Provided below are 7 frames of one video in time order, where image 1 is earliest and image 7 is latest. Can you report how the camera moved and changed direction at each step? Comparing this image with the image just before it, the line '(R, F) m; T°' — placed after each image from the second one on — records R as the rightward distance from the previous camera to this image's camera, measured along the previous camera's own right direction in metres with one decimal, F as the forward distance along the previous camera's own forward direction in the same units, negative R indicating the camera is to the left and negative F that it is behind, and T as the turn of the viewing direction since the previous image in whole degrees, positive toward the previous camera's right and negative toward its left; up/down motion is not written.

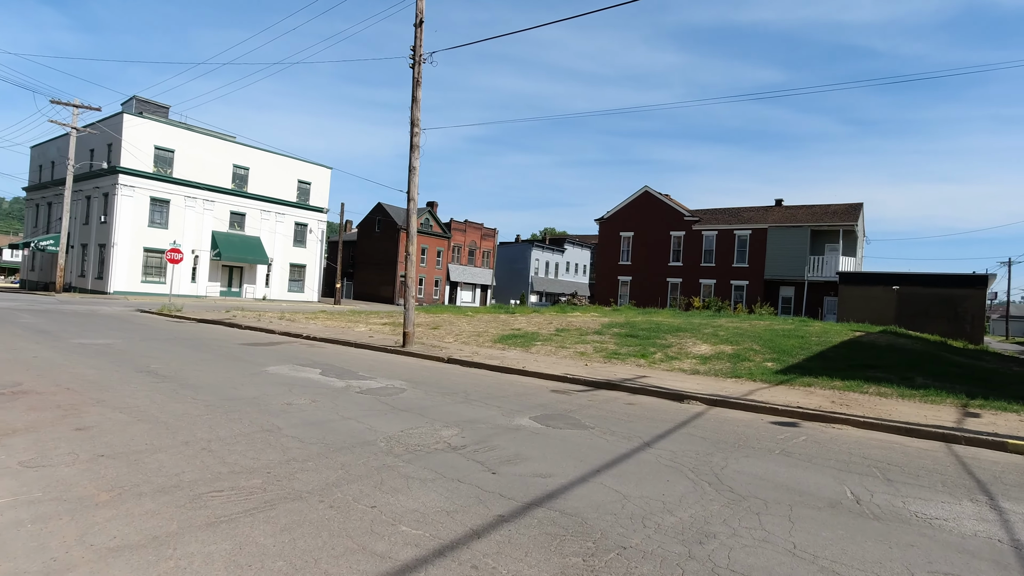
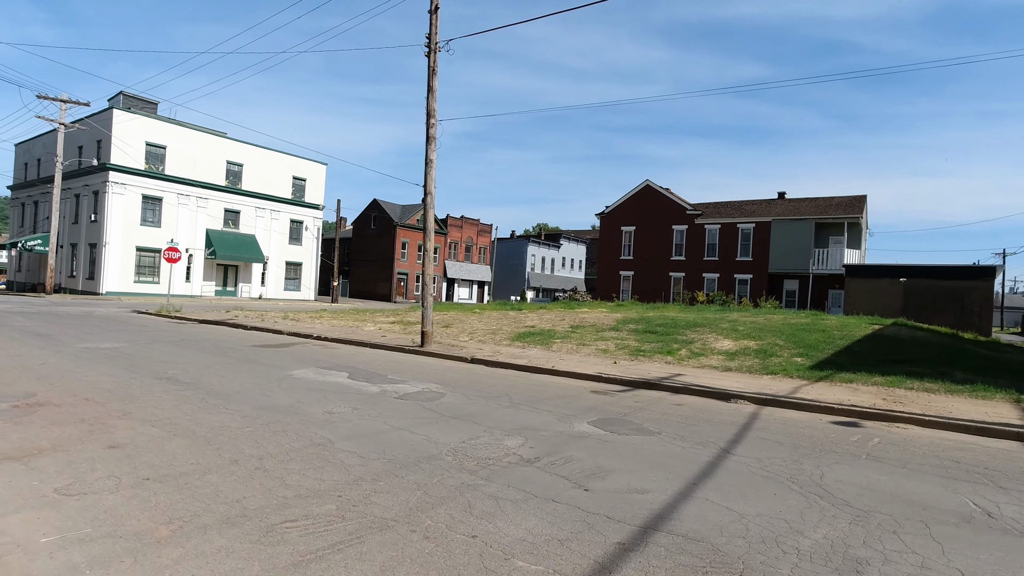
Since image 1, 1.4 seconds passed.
(-0.9, +0.5) m; +1°
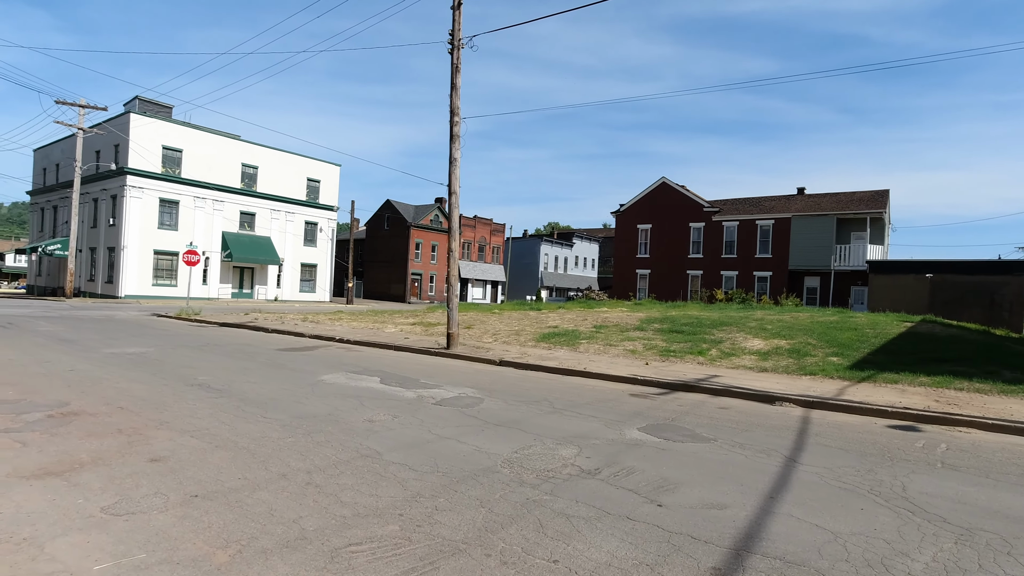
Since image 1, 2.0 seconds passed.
(-0.5, +0.3) m; -1°
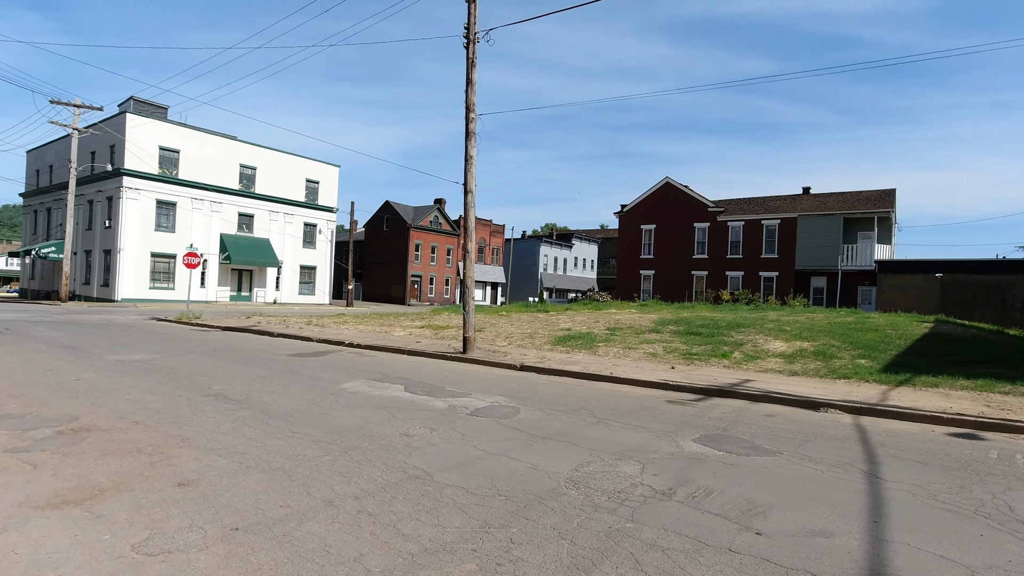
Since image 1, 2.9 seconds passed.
(-0.6, +0.5) m; +1°
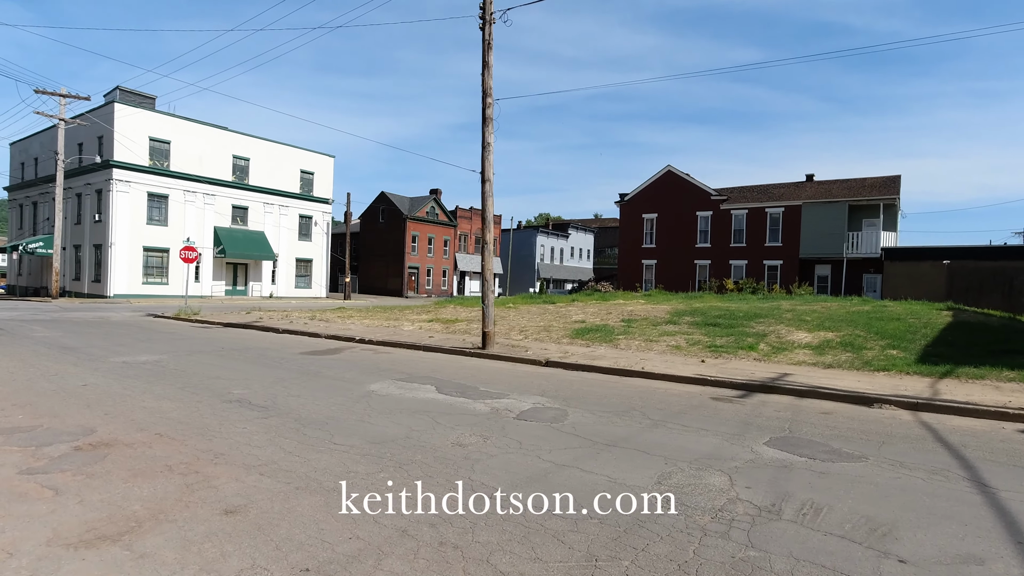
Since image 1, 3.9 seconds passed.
(-0.7, +0.6) m; +1°
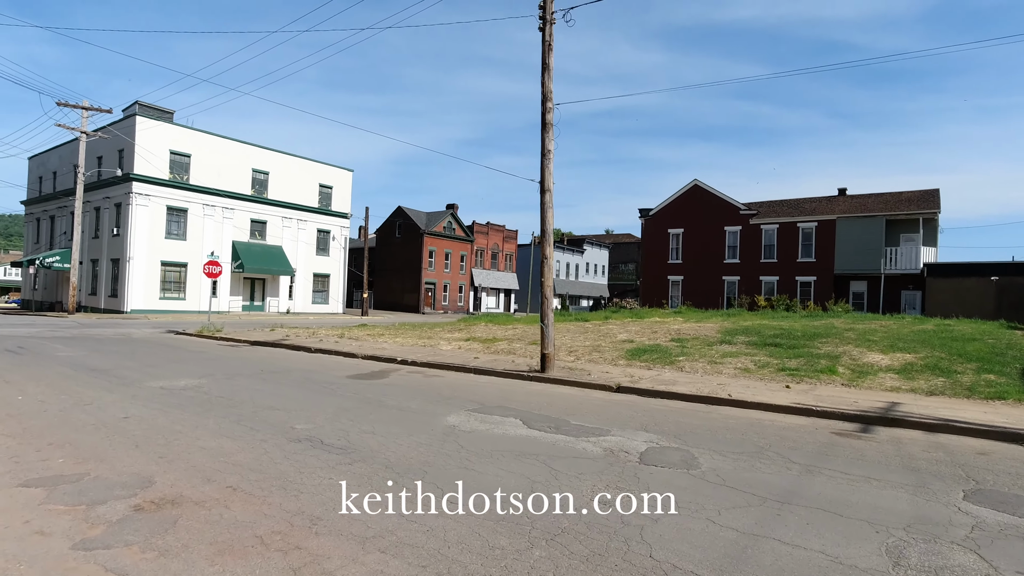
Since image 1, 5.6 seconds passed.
(-1.3, +1.0) m; -1°
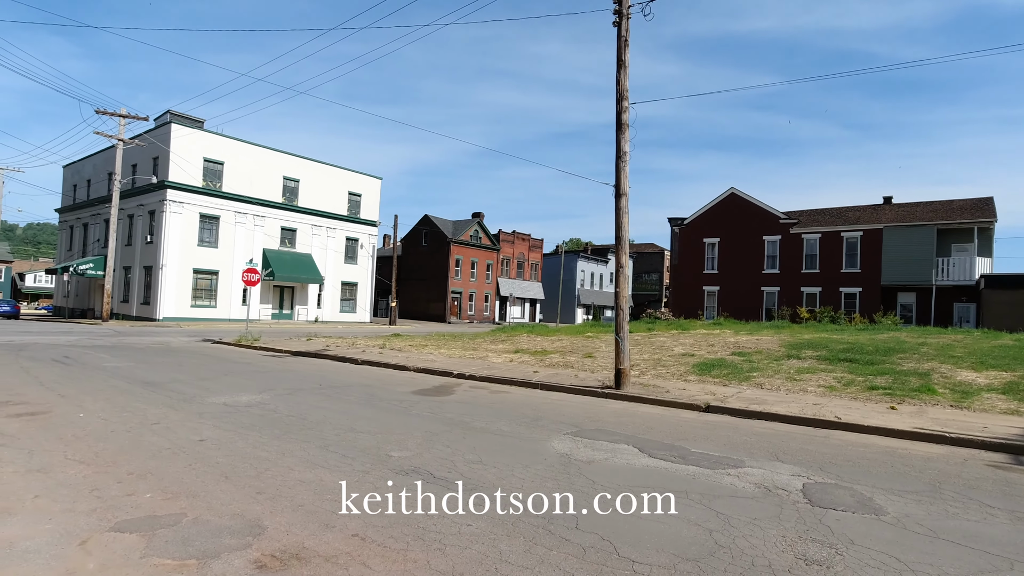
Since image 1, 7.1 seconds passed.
(-1.2, +0.8) m; -2°
